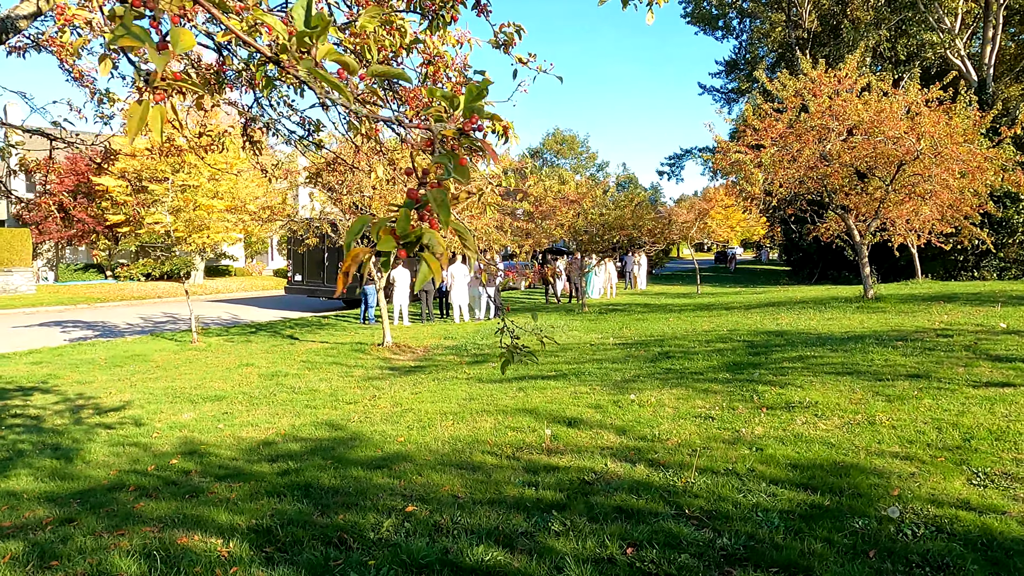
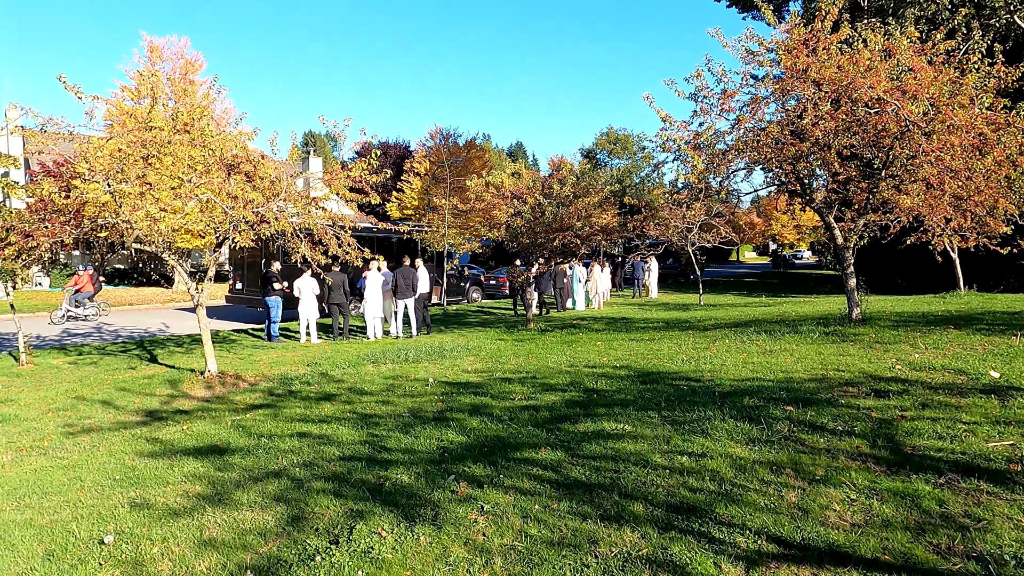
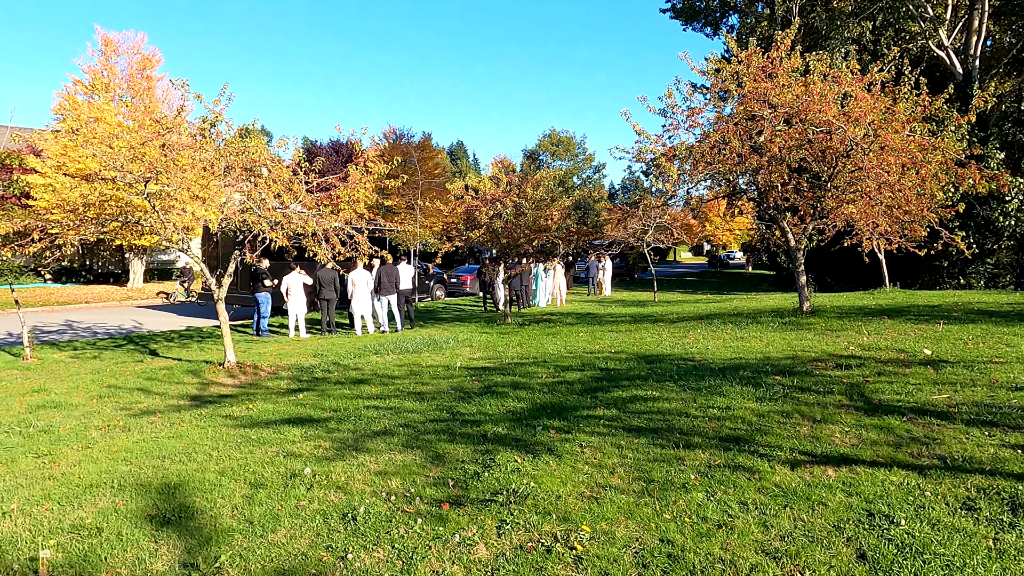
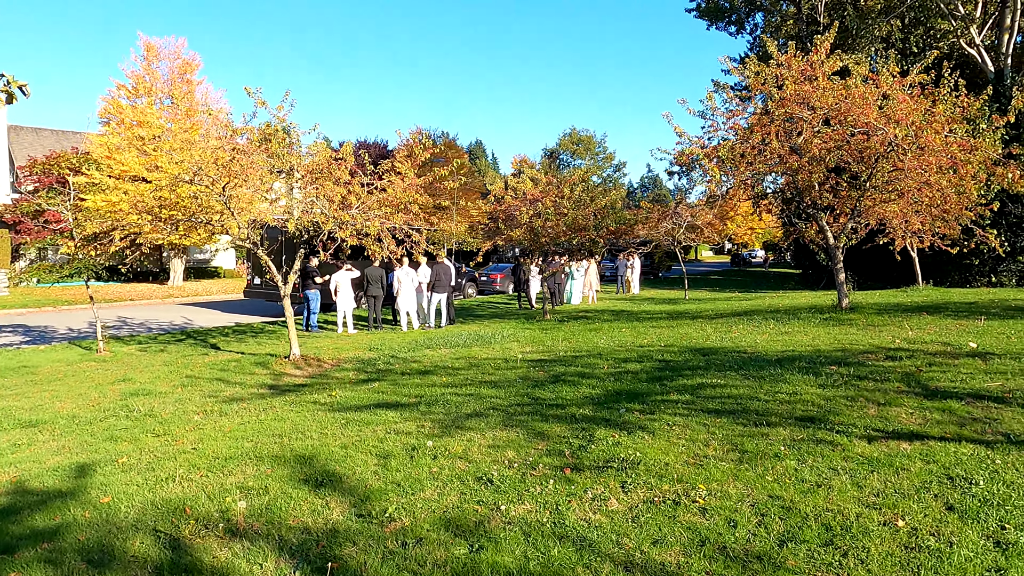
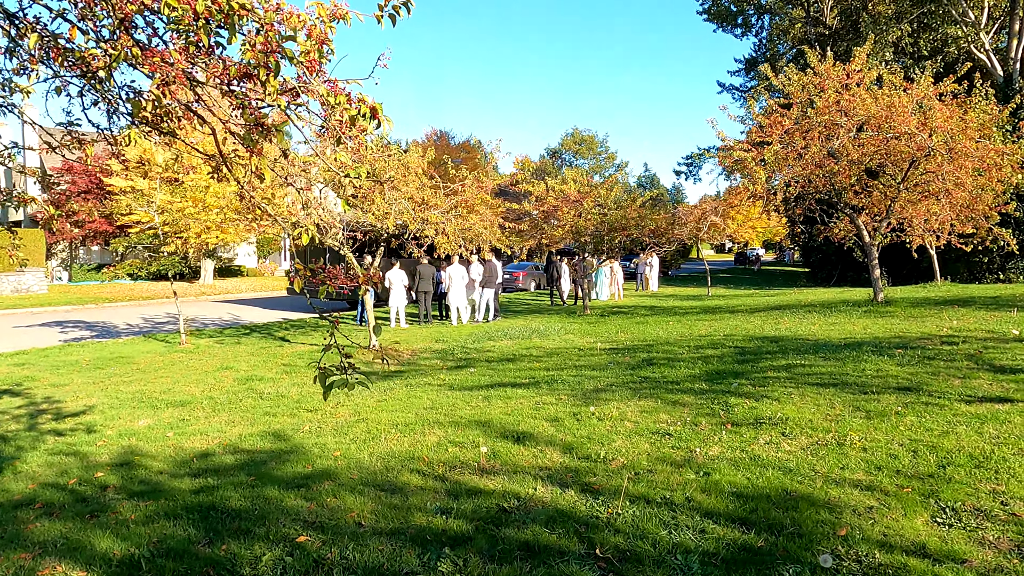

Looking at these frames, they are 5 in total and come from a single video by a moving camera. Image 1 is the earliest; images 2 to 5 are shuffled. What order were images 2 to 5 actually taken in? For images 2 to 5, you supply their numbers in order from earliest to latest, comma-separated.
5, 4, 3, 2
